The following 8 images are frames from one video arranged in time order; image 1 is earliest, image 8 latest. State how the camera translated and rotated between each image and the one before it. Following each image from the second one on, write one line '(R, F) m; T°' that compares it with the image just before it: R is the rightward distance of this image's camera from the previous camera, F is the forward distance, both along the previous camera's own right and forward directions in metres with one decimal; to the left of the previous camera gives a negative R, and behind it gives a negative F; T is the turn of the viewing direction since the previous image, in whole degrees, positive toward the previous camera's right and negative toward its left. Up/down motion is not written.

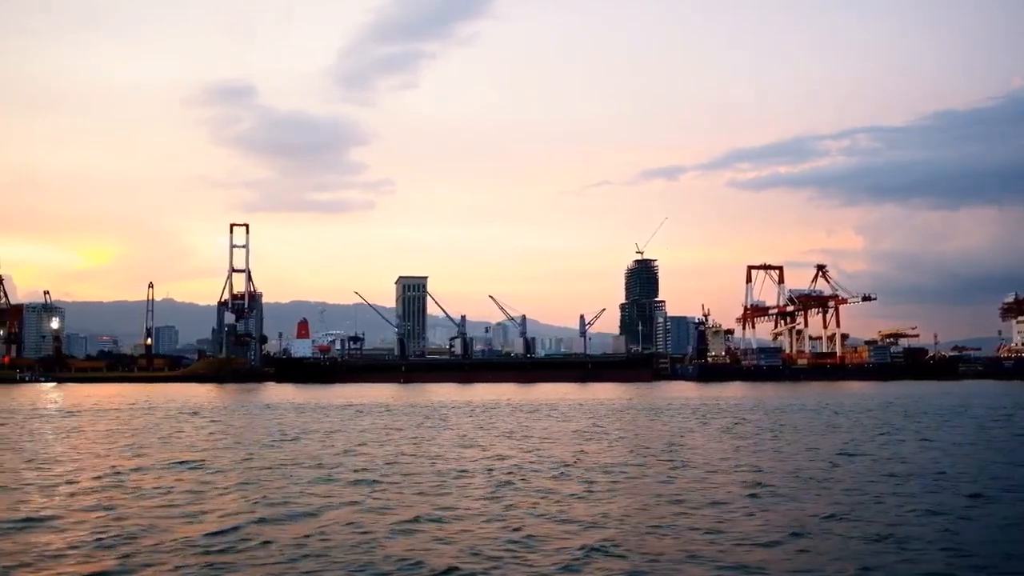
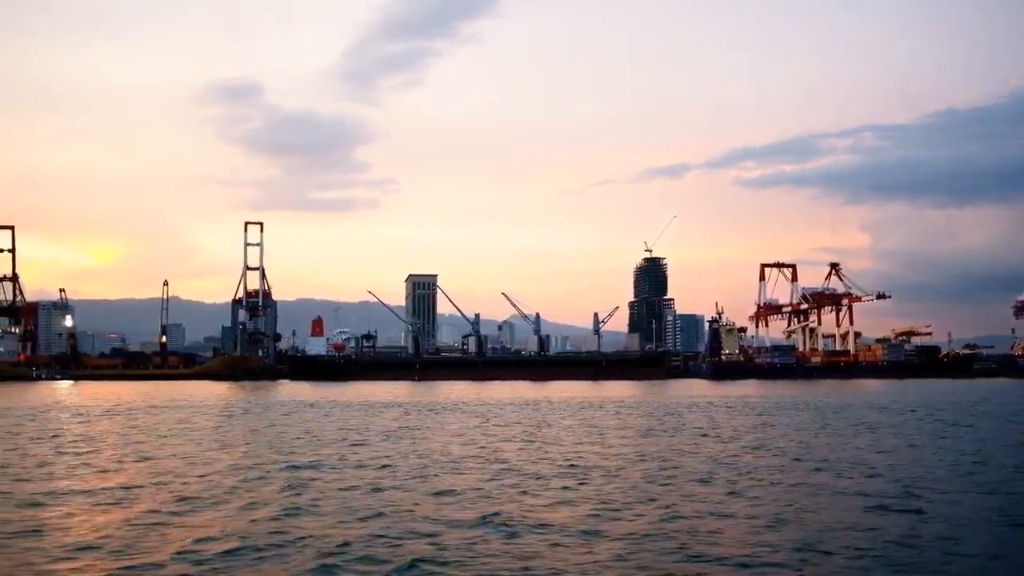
(-0.8, 0.0) m; 0°
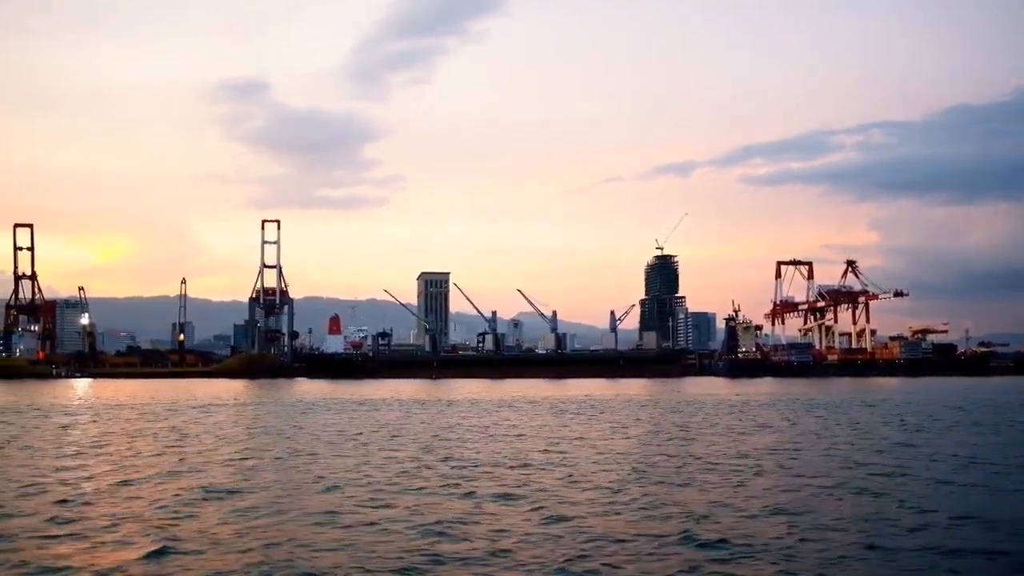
(-0.8, 0.0) m; 0°
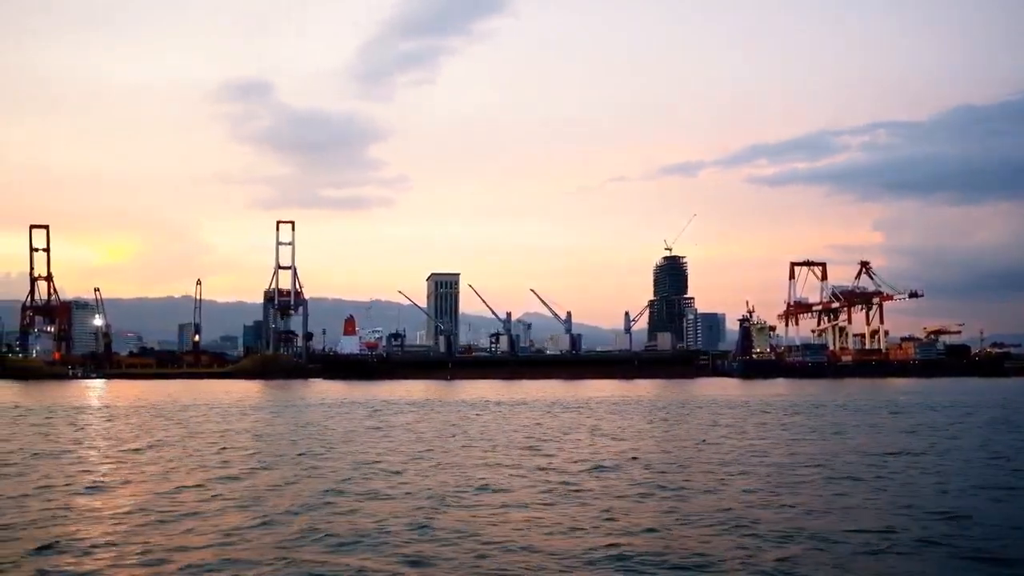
(-0.9, 0.0) m; 0°
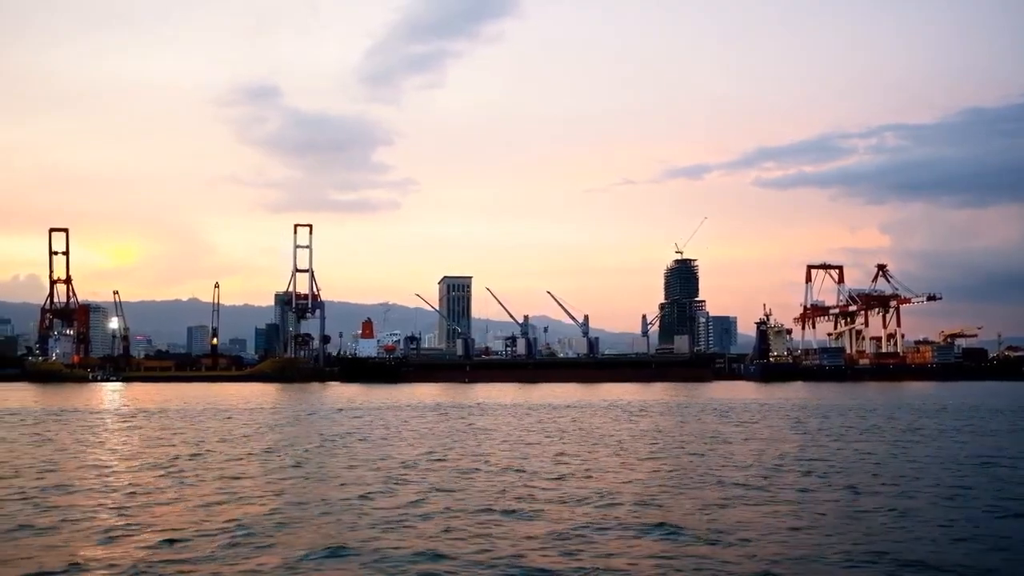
(-0.8, 0.0) m; 0°
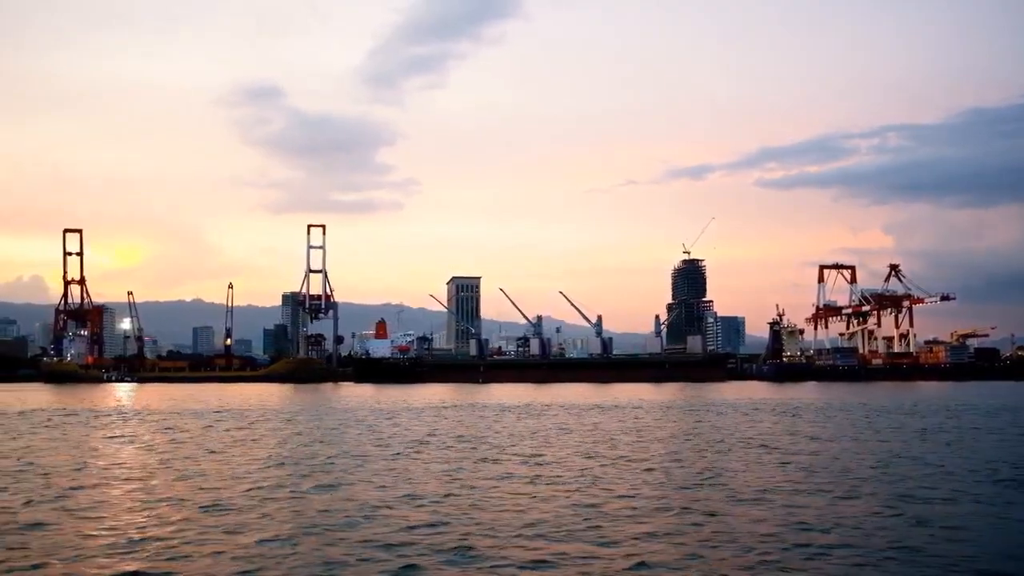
(-0.9, 0.0) m; 0°
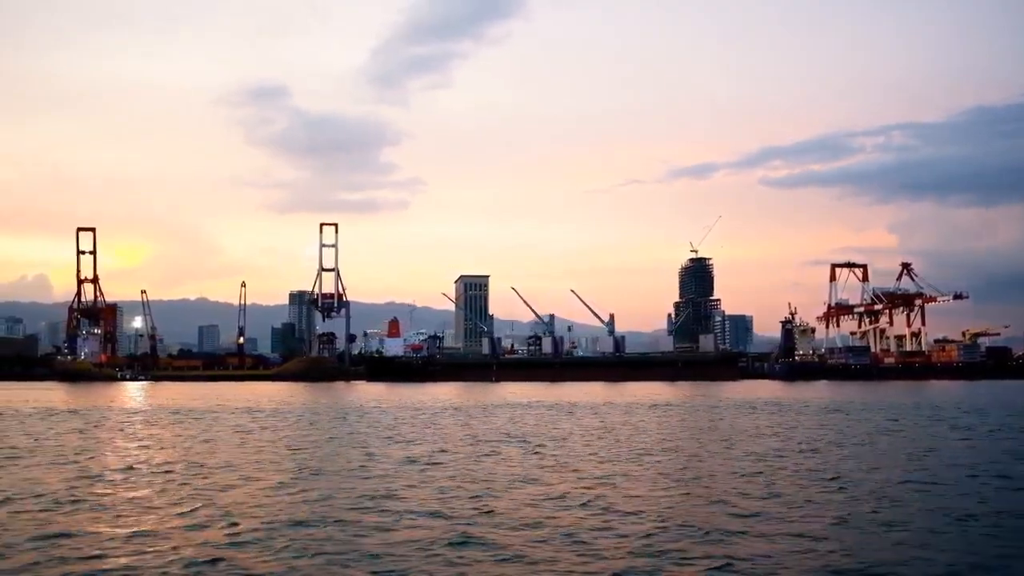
(-0.7, 0.0) m; 0°
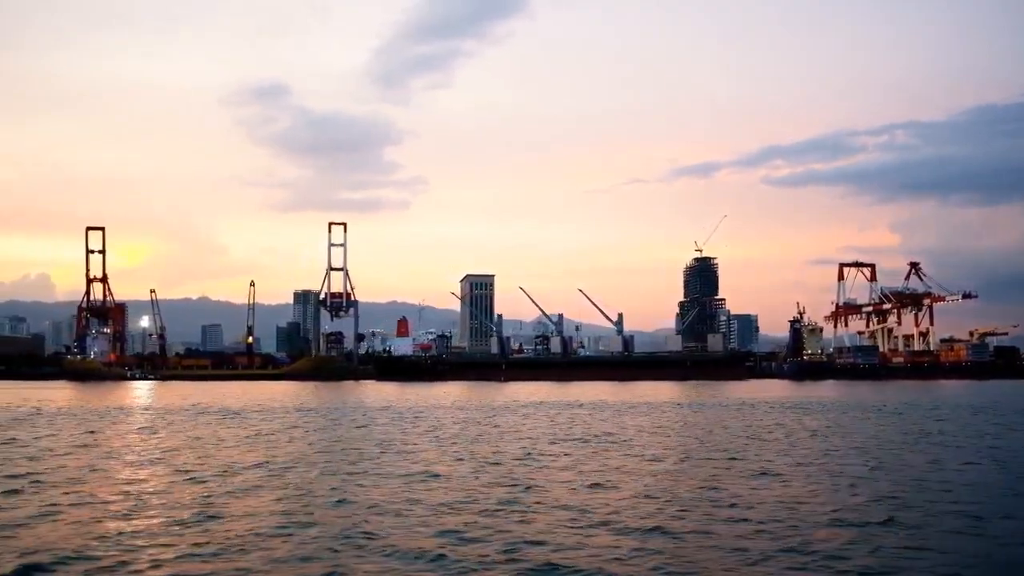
(-0.6, 0.0) m; 0°
